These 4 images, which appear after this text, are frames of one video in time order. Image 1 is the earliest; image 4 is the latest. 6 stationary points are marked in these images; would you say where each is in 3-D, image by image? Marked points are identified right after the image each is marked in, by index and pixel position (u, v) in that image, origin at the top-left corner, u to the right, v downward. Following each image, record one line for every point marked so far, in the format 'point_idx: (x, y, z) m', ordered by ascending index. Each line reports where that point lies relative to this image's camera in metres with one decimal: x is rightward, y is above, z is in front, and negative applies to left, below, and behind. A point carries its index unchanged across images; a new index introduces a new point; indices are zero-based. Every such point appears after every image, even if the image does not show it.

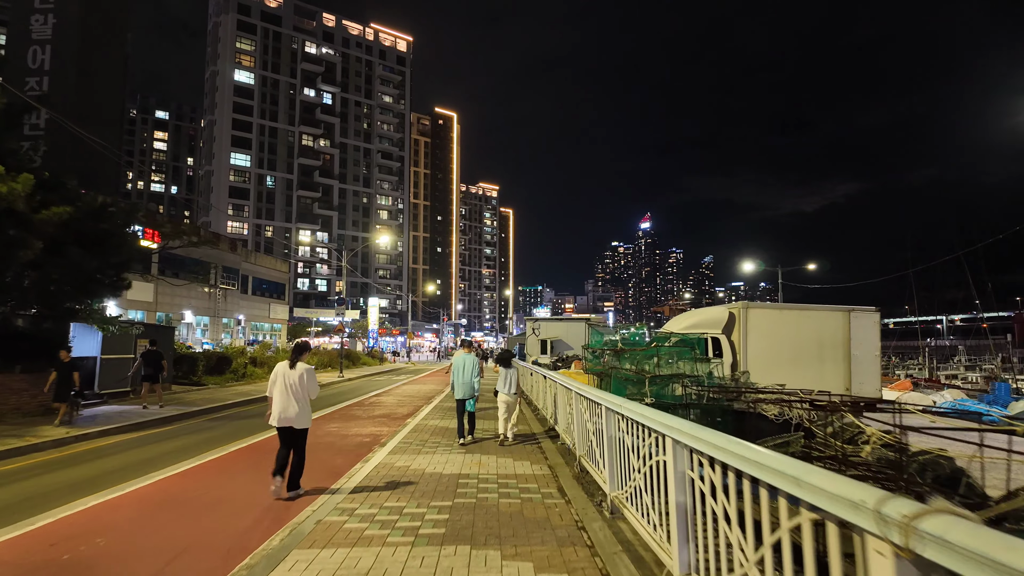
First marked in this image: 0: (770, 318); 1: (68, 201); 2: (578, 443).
0: (+4.6, -0.5, +9.4) m
1: (-9.6, +1.9, +11.4) m
2: (+0.8, -1.9, +6.3) m
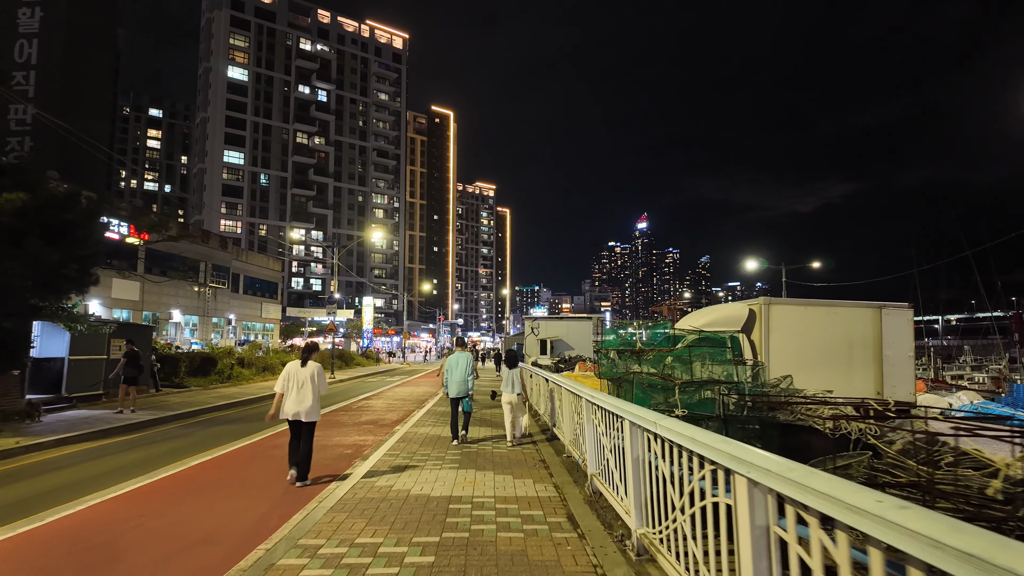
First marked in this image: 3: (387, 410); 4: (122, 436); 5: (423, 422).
0: (+4.6, -0.4, +8.6) m
1: (-9.6, +2.0, +10.5) m
2: (+0.8, -1.8, +5.4) m
3: (-3.0, -2.9, +12.5) m
4: (-7.6, -2.9, +10.4) m
5: (-1.8, -2.8, +10.9) m
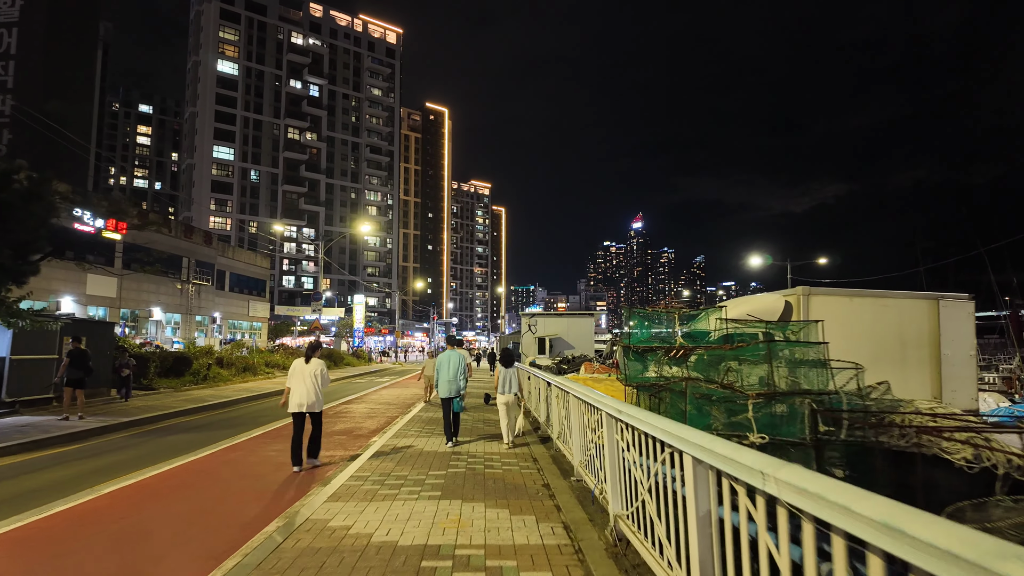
0: (+4.5, -0.3, +7.3) m
1: (-9.7, +2.2, +9.1) m
2: (+0.8, -1.6, +4.1) m
3: (-3.0, -2.7, +11.2) m
4: (-7.7, -2.7, +9.0) m
5: (-1.9, -2.6, +9.6) m
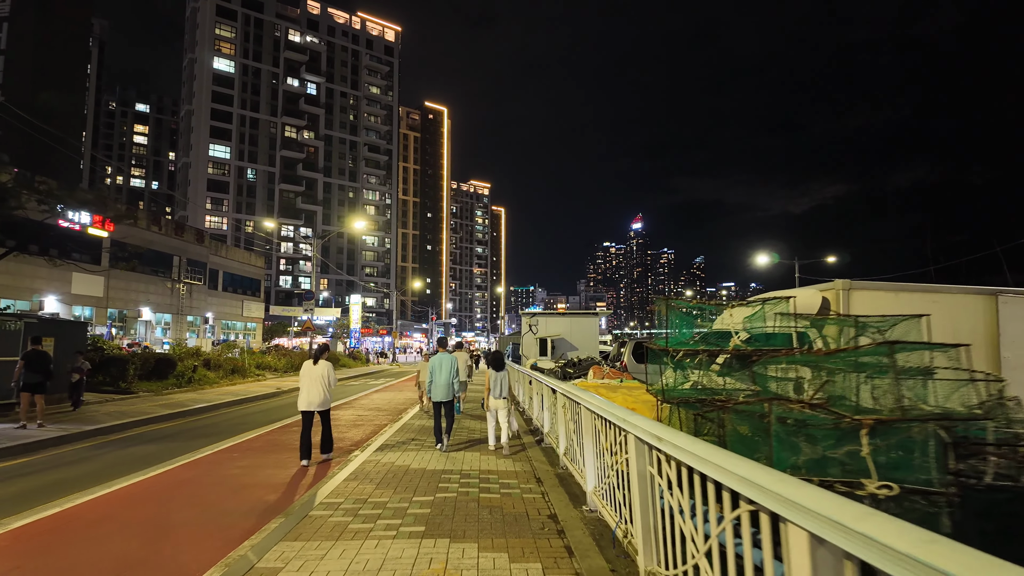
0: (+4.5, -0.2, +6.4) m
1: (-9.7, +2.2, +8.2) m
2: (+0.8, -1.5, +3.2) m
3: (-3.1, -2.6, +10.2) m
4: (-7.7, -2.6, +8.1) m
5: (-1.9, -2.5, +8.7) m
